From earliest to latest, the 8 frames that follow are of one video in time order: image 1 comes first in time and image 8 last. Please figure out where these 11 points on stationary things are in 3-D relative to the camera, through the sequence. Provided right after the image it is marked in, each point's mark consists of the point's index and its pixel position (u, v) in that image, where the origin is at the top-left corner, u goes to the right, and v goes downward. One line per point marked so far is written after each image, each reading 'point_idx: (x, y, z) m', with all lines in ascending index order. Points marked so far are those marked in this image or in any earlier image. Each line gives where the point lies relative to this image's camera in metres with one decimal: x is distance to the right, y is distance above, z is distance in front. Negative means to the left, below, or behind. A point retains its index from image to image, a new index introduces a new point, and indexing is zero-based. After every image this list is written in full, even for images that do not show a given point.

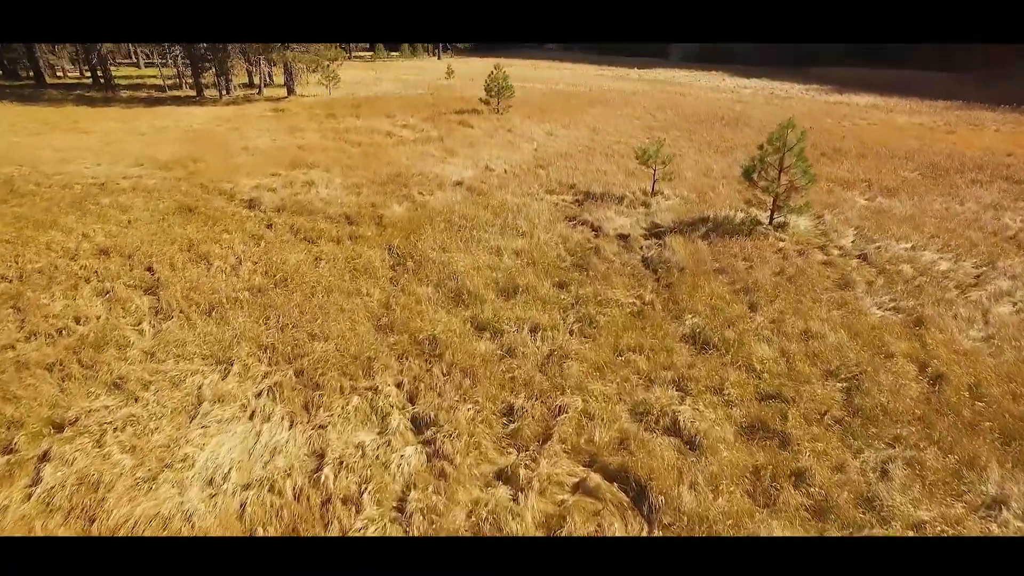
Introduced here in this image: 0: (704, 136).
0: (+3.0, +2.4, +10.2) m
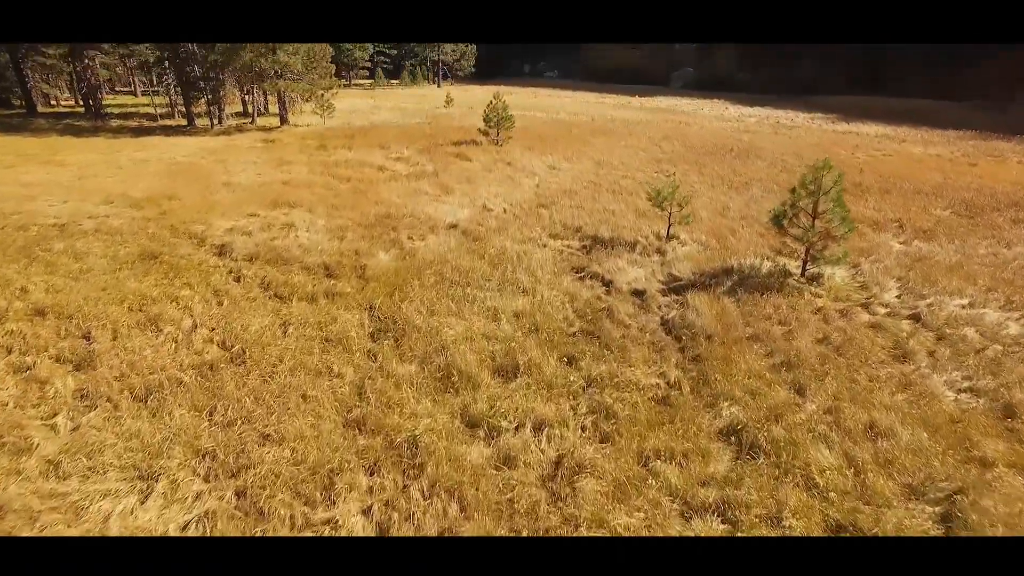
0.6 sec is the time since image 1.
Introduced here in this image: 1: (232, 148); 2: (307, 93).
0: (+3.0, +1.7, +9.7) m
1: (-4.9, +2.5, +11.5) m
2: (-4.6, +4.4, +14.8) m
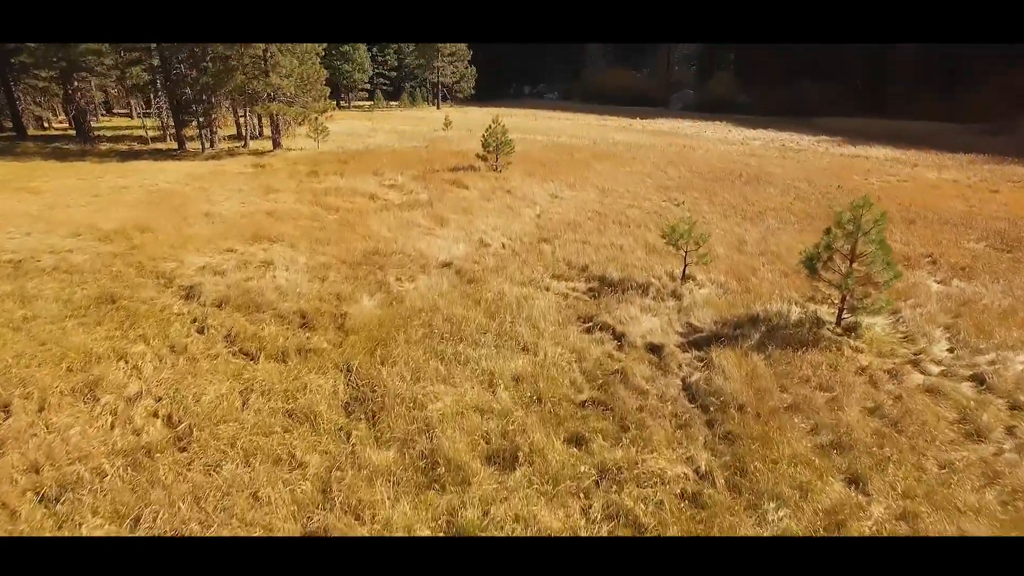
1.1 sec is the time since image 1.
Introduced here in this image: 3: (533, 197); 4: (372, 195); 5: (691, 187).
0: (+3.0, +1.3, +9.2) m
1: (-4.9, +1.9, +11.0) m
2: (-4.6, +3.7, +14.3) m
3: (+0.3, +1.2, +8.7) m
4: (-1.8, +1.2, +8.7) m
5: (+2.7, +1.5, +10.0) m
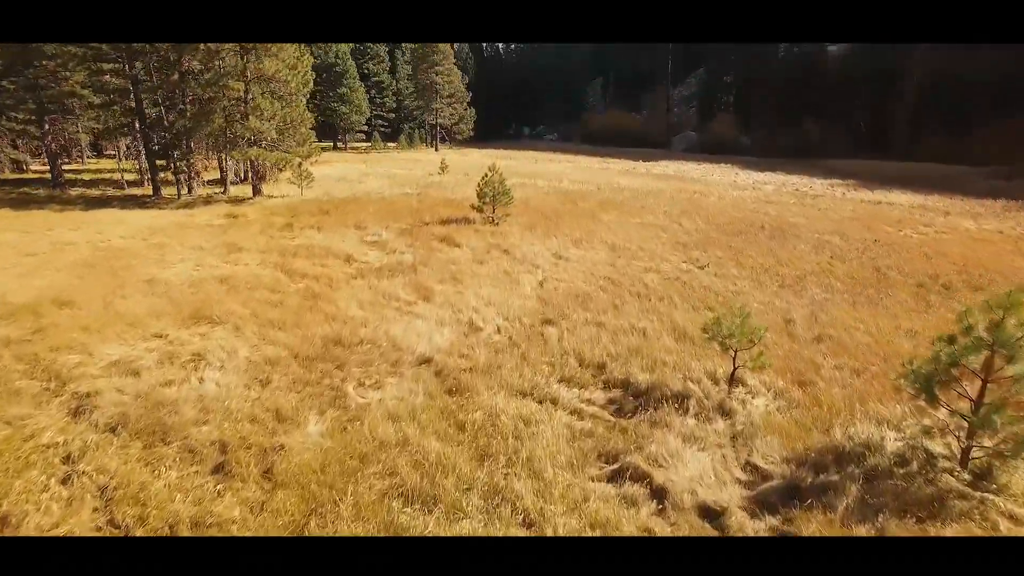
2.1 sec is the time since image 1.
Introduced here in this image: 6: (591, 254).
0: (+2.9, +0.4, +8.0) m
1: (-4.9, +0.9, +9.9) m
2: (-4.6, +2.6, +13.3) m
3: (+0.3, +0.3, +7.6) m
4: (-1.9, +0.4, +7.6) m
5: (+2.7, +0.6, +8.8) m
6: (+1.0, +0.4, +7.9) m
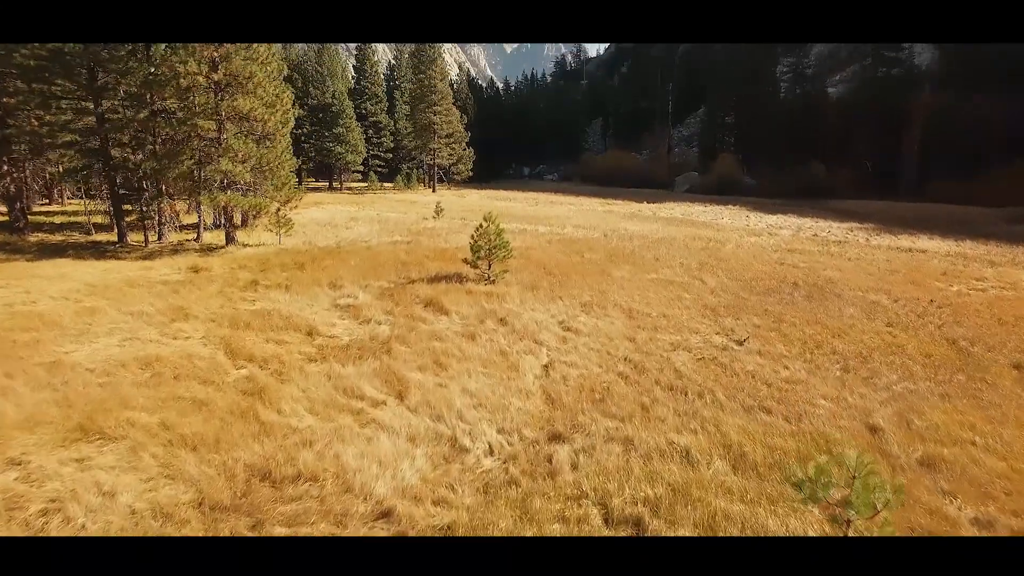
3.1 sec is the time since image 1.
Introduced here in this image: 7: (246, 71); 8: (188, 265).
0: (+2.9, -0.4, +6.7) m
1: (-5.0, +0.1, +8.6) m
2: (-4.7, +1.5, +12.1) m
3: (+0.2, -0.4, +6.3) m
4: (-1.9, -0.4, +6.2) m
5: (+2.7, -0.2, +7.5) m
6: (+0.9, -0.4, +6.6) m
7: (-4.6, +3.8, +11.4) m
8: (-5.0, +0.3, +10.1) m
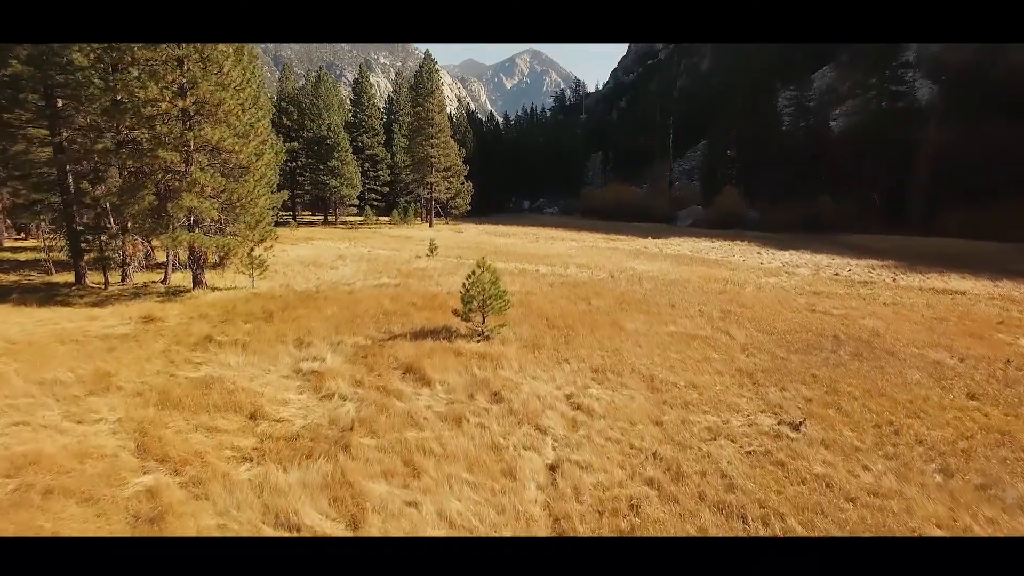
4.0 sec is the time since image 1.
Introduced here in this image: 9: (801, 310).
0: (+2.9, -0.9, +5.4) m
1: (-5.0, -0.6, +7.4) m
2: (-4.7, +0.7, +10.9) m
3: (+0.2, -0.9, +5.0) m
4: (-1.9, -0.9, +5.0) m
5: (+2.6, -0.8, +6.3) m
6: (+0.9, -0.9, +5.3) m
7: (-4.6, +3.0, +10.3) m
8: (-5.0, -0.4, +8.9) m
9: (+4.5, -0.3, +10.1) m
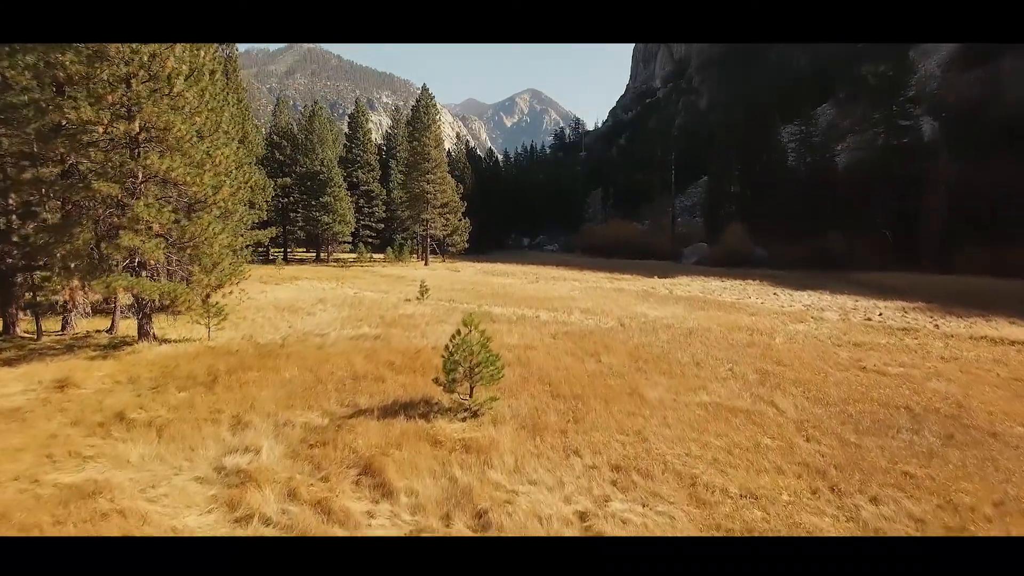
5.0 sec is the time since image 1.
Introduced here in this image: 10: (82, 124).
0: (+2.8, -1.4, +3.9) m
1: (-5.0, -1.2, +5.8) m
2: (-4.8, -0.1, +9.4) m
3: (+0.2, -1.4, +3.4) m
4: (-2.0, -1.3, +3.4) m
5: (+2.6, -1.3, +4.7) m
6: (+0.9, -1.3, +3.8) m
7: (-4.7, +2.3, +9.0) m
8: (-5.1, -1.0, +7.3) m
9: (+4.4, -1.0, +8.6) m
10: (-5.5, +2.1, +8.5) m
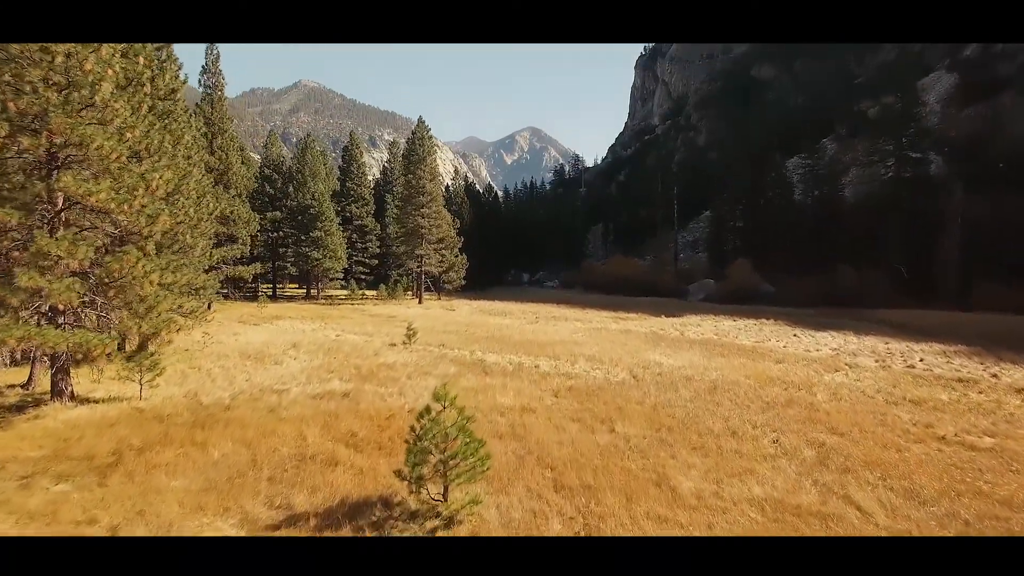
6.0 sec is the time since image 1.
0: (+2.7, -1.7, +2.2) m
1: (-5.1, -1.6, +4.1) m
2: (-4.8, -0.7, +7.8) m
3: (+0.1, -1.6, +1.7) m
4: (-2.1, -1.6, +1.7) m
5: (+2.5, -1.6, +3.0) m
6: (+0.8, -1.6, +2.1) m
7: (-4.8, +1.7, +7.5) m
8: (-5.2, -1.5, +5.7) m
9: (+4.3, -1.6, +6.9) m
10: (-5.6, +1.5, +7.0) m
